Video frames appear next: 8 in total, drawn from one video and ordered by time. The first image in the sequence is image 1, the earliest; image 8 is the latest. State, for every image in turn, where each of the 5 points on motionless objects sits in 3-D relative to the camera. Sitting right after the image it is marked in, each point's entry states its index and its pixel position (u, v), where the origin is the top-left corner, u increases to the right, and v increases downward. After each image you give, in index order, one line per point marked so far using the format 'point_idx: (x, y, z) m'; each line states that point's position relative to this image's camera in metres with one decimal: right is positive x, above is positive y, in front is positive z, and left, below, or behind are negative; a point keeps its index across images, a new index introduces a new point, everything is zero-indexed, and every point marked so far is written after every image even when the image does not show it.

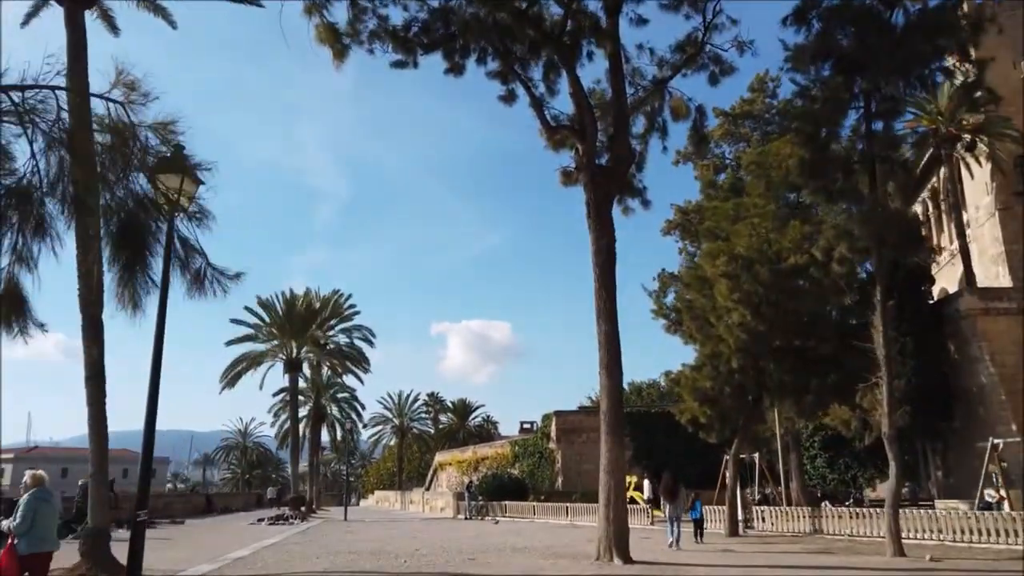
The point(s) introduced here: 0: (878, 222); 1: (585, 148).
0: (+7.3, +1.3, +15.1) m
1: (+1.5, +2.8, +15.1) m
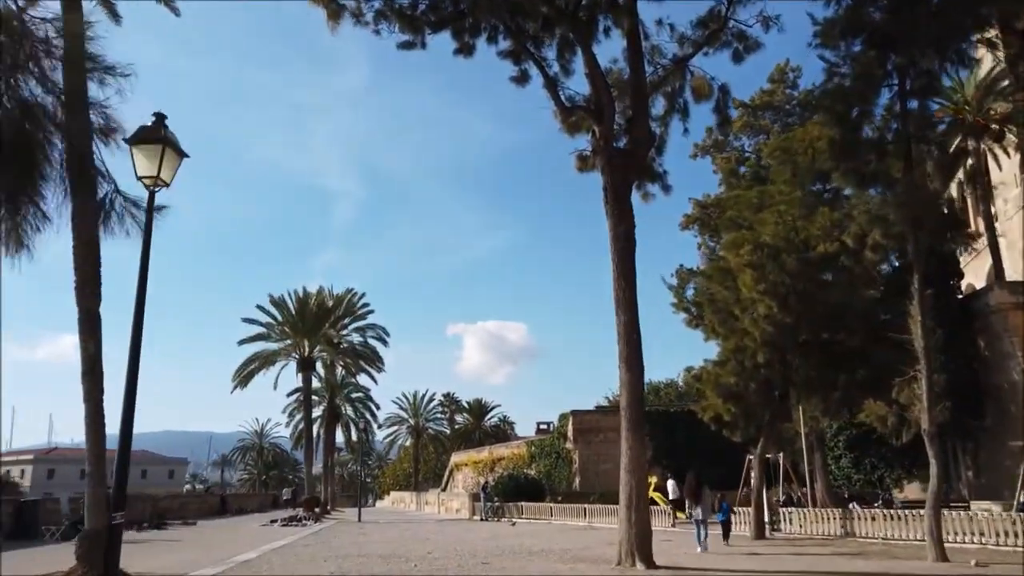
0: (+7.5, +1.5, +14.2) m
1: (+1.7, +3.0, +14.4) m
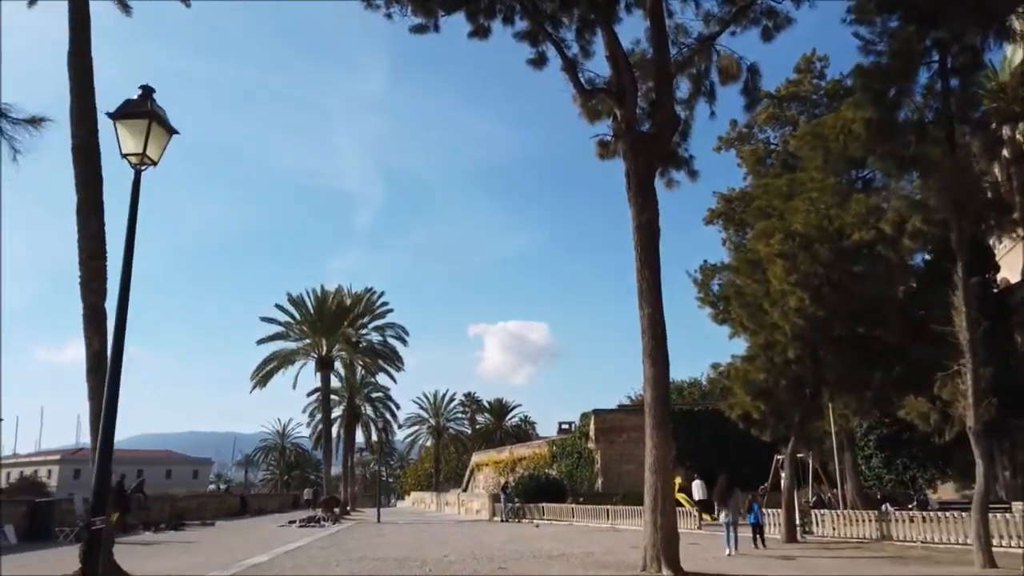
0: (+7.8, +1.7, +13.3) m
1: (+2.0, +3.2, +13.7) m
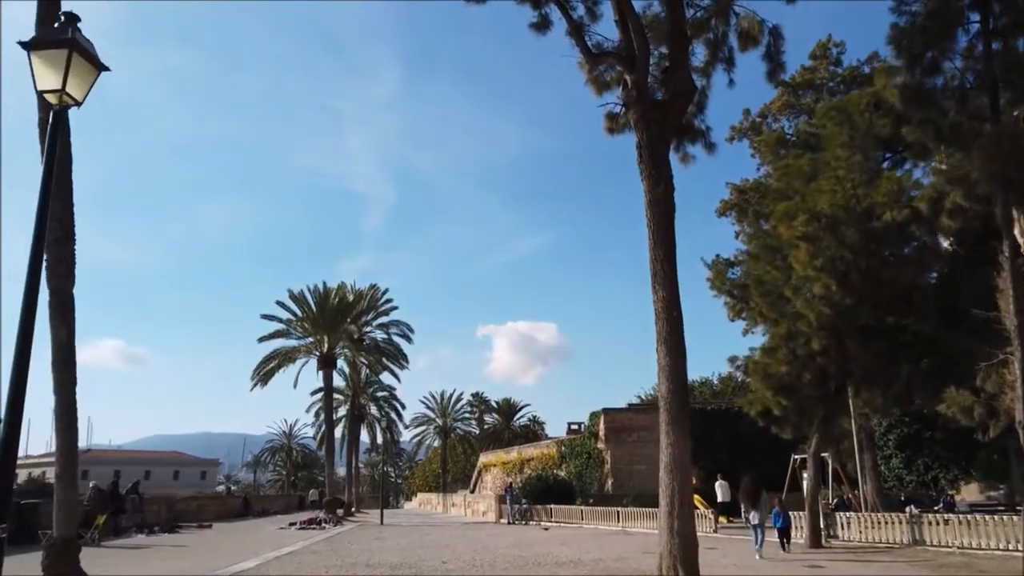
0: (+7.9, +2.0, +12.1) m
1: (+2.0, +3.4, +12.5) m
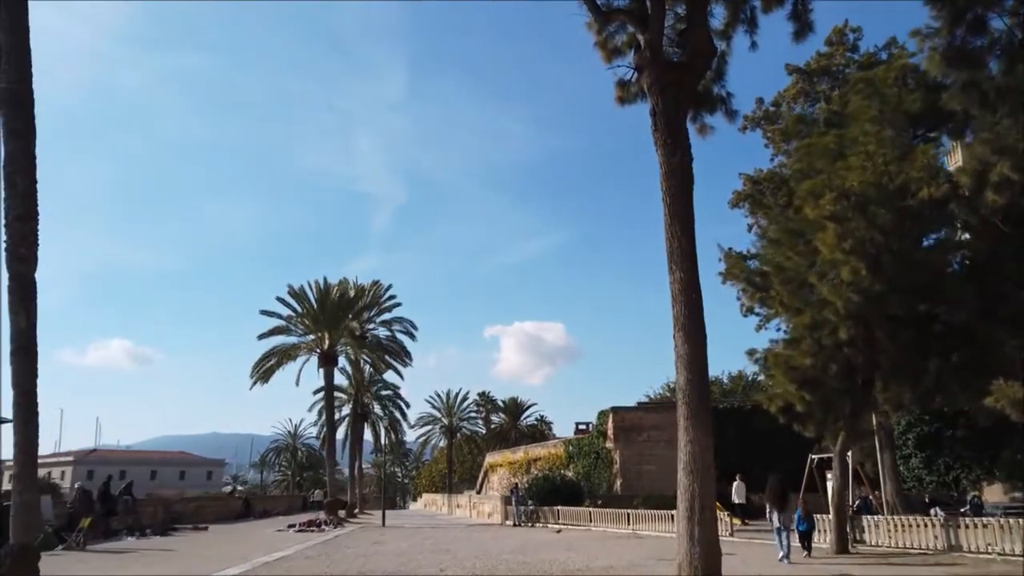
0: (+7.9, +2.3, +10.9) m
1: (+2.0, +3.7, +11.4) m
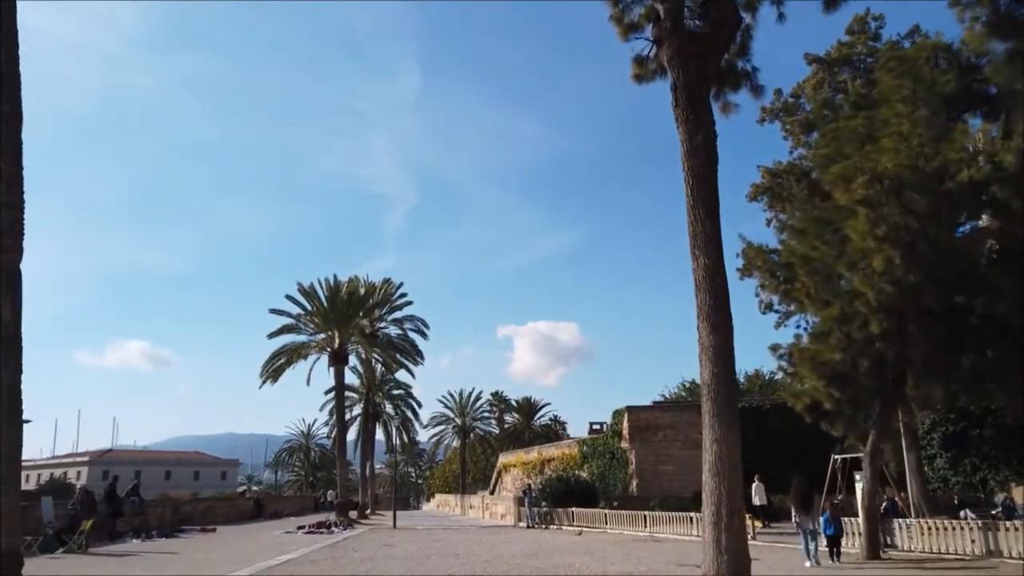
0: (+8.0, +2.5, +10.0) m
1: (+2.2, +3.9, +10.6) m
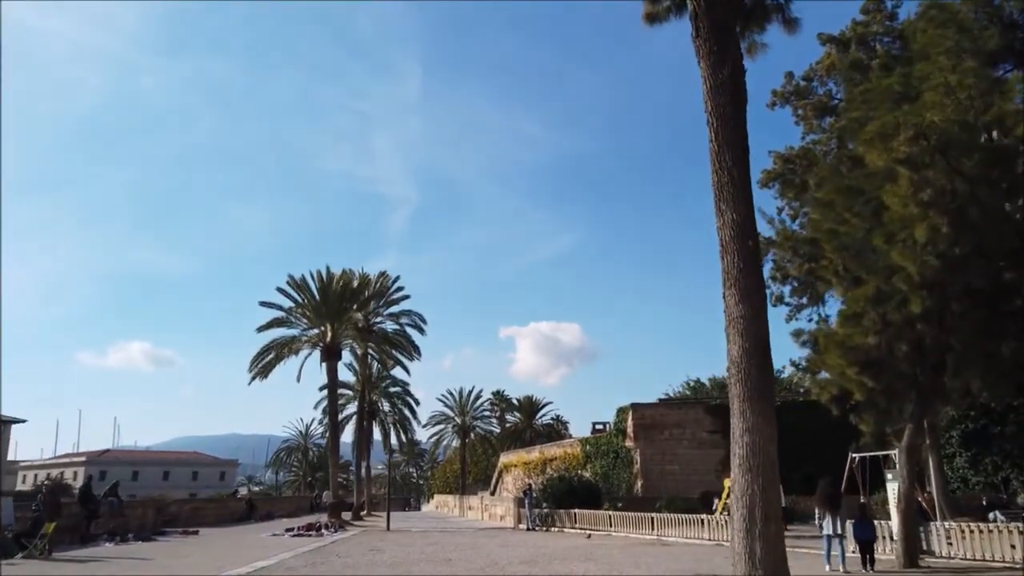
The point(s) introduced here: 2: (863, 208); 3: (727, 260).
0: (+7.9, +2.9, +8.4) m
1: (+2.1, +4.3, +9.1) m
2: (+6.2, +1.5, +13.4) m
3: (+2.3, +0.3, +8.2) m
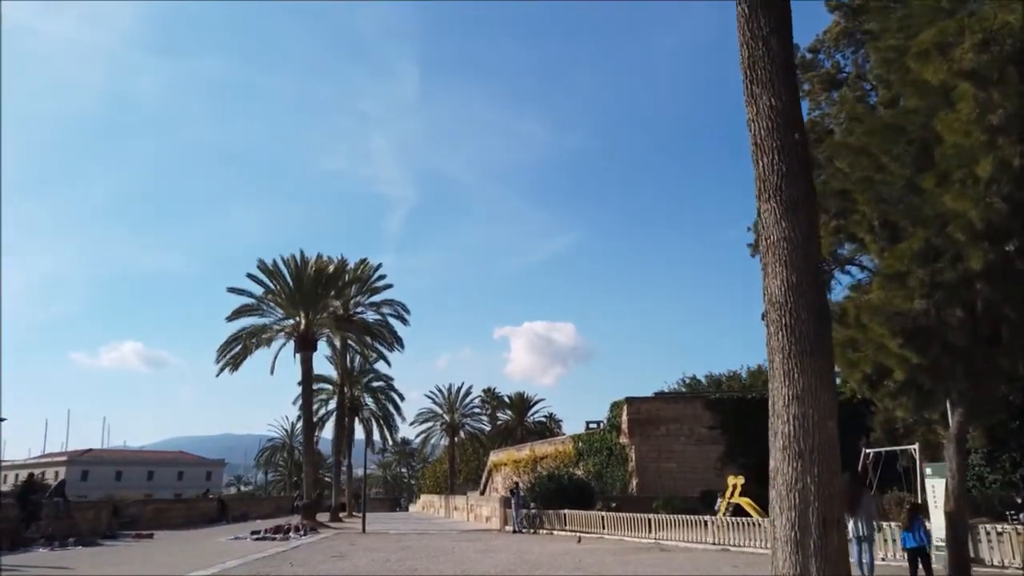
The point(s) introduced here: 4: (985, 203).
0: (+7.5, +3.6, +6.2) m
1: (+1.7, +5.0, +6.8) m
2: (+5.8, +2.1, +11.1) m
3: (+1.9, +1.0, +5.9) m
4: (+6.2, +1.1, +9.9) m
